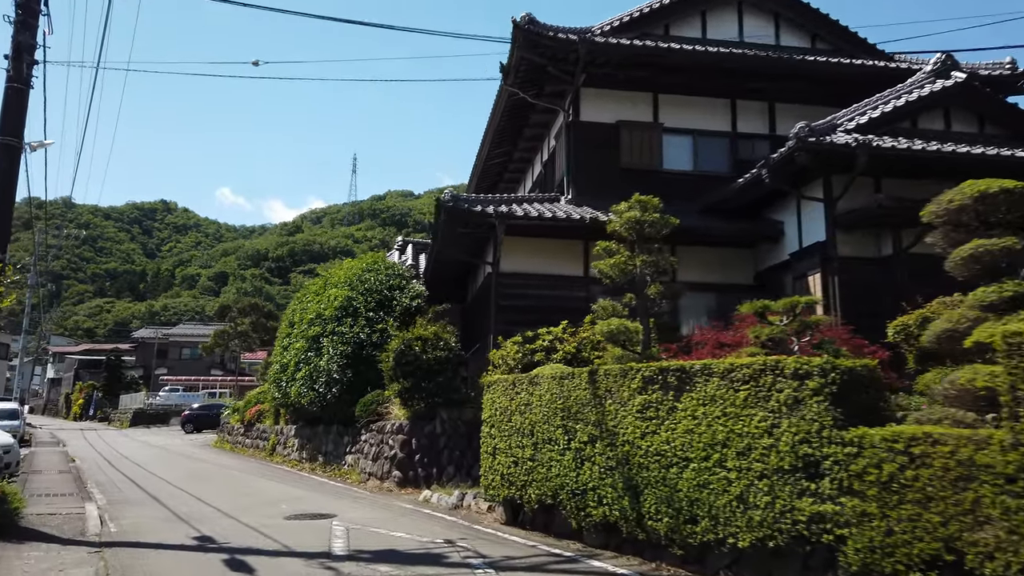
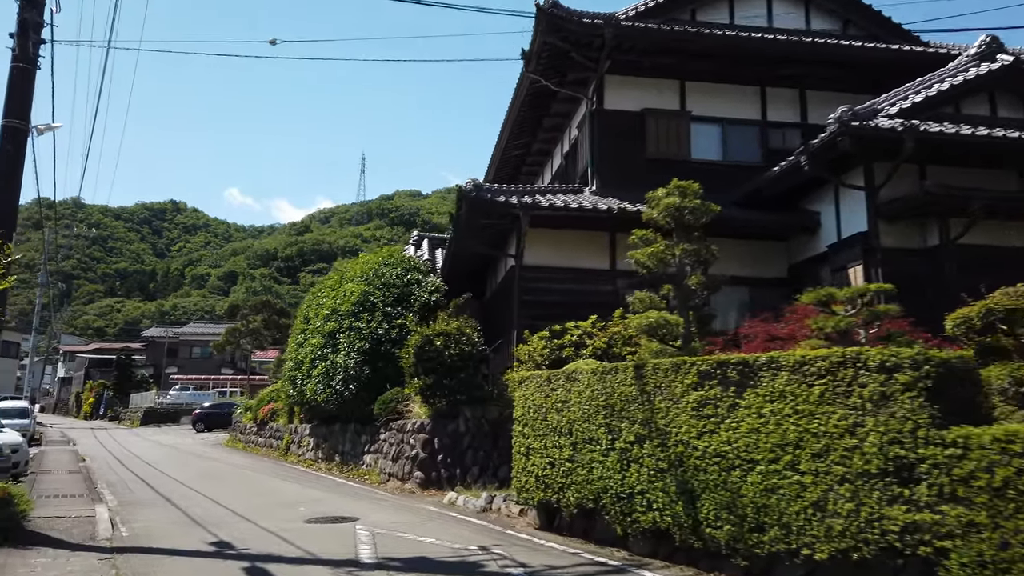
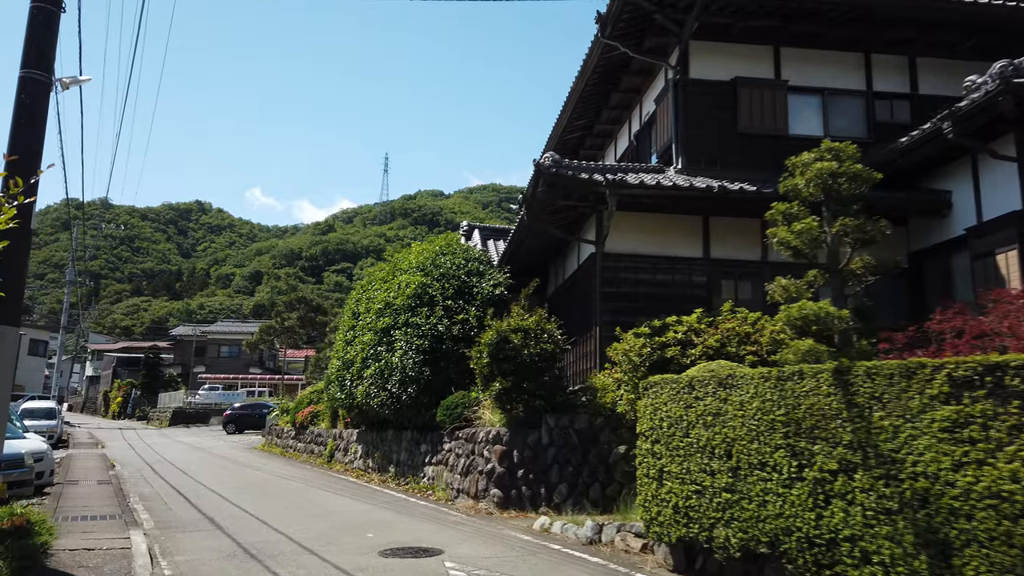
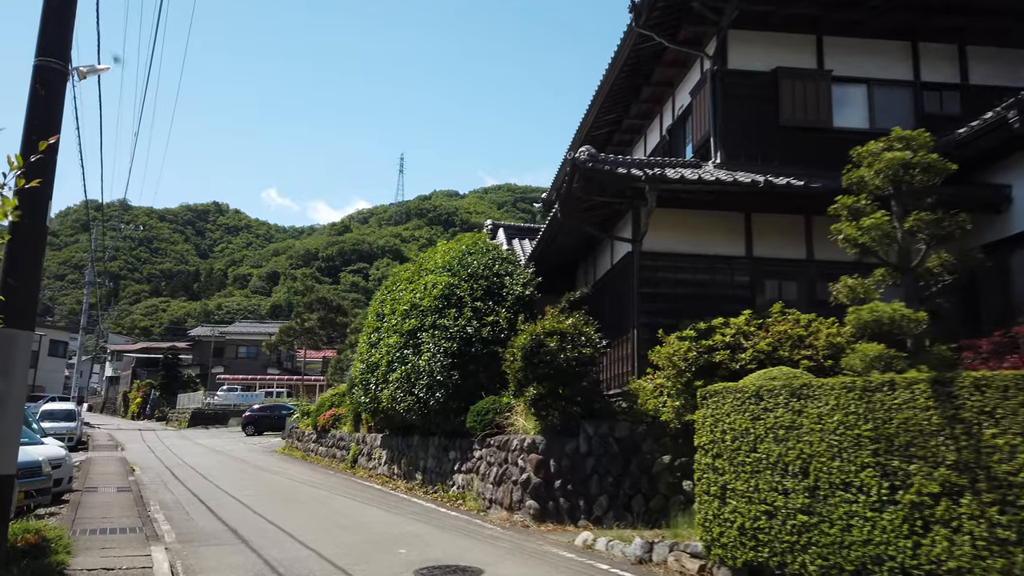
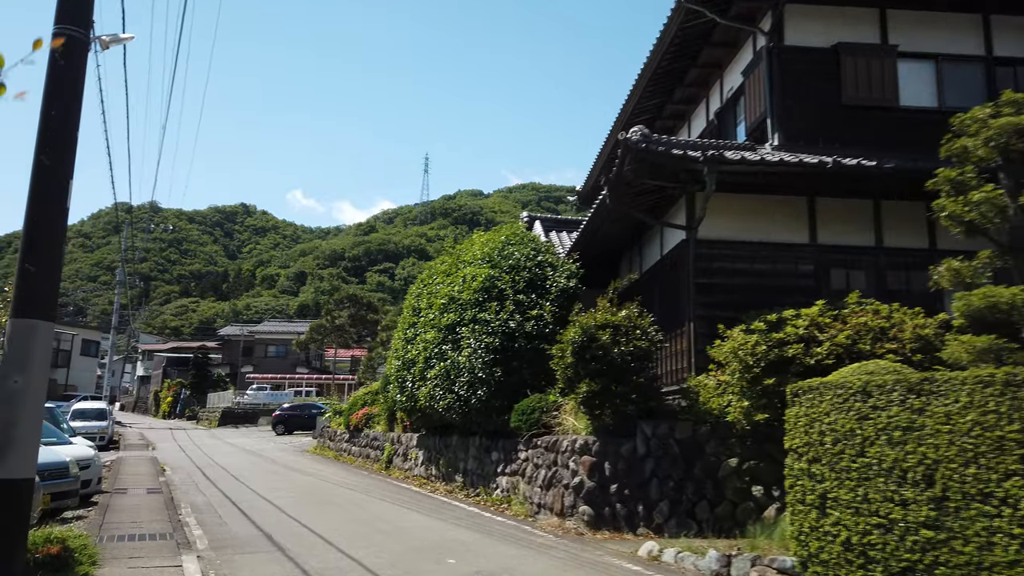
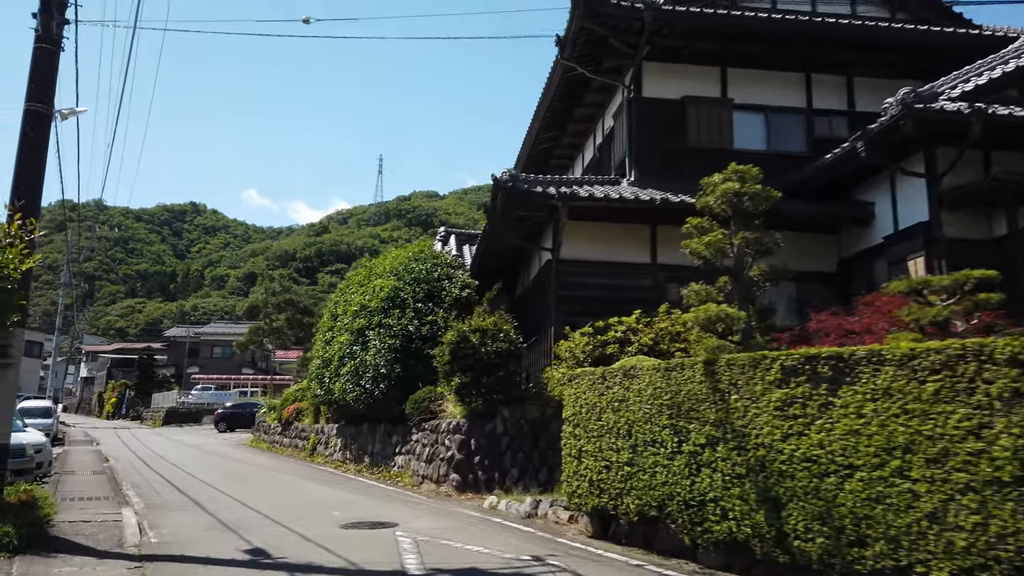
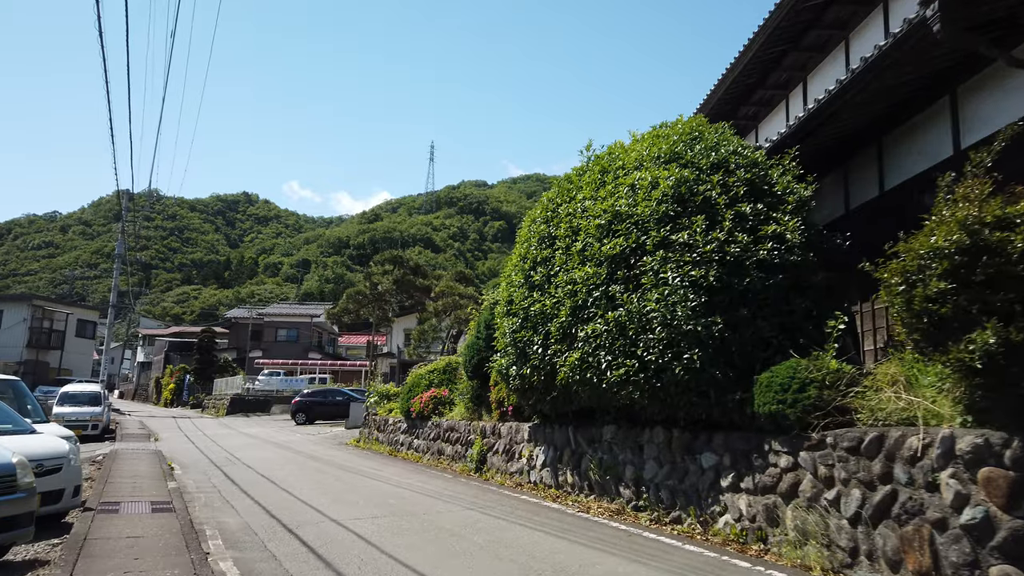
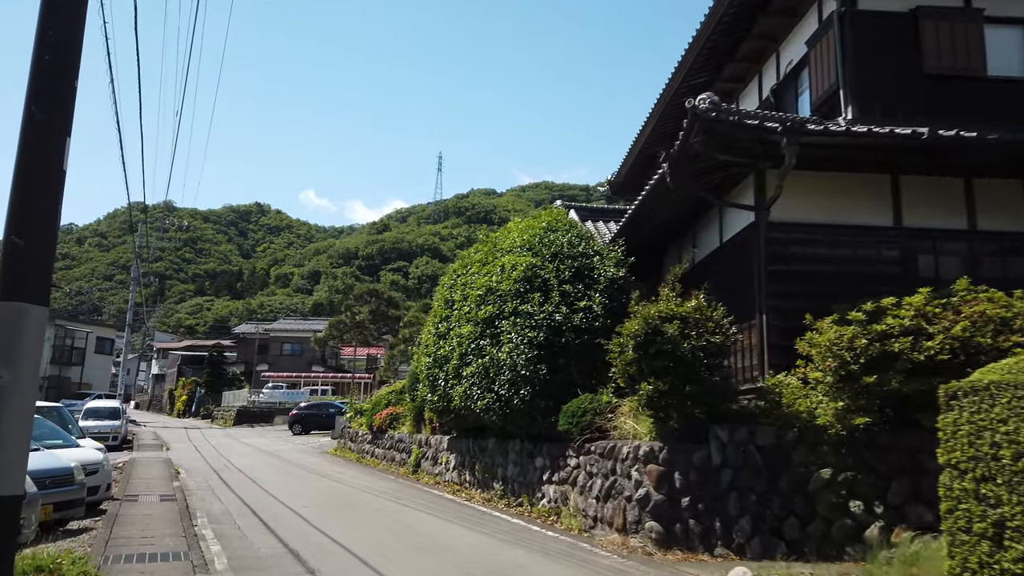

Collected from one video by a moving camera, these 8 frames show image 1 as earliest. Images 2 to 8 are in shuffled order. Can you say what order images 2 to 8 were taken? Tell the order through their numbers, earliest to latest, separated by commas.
2, 6, 3, 4, 5, 8, 7
